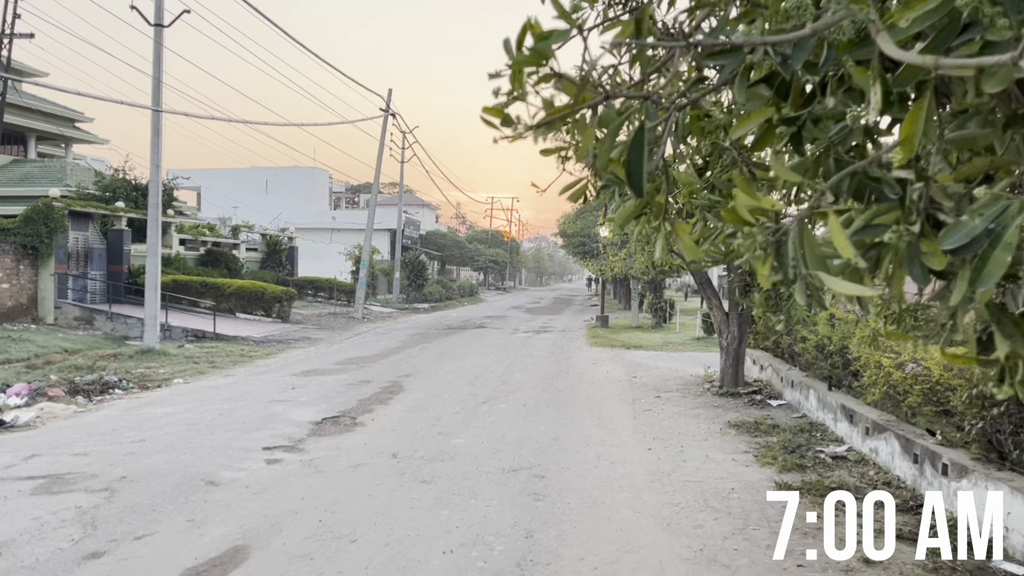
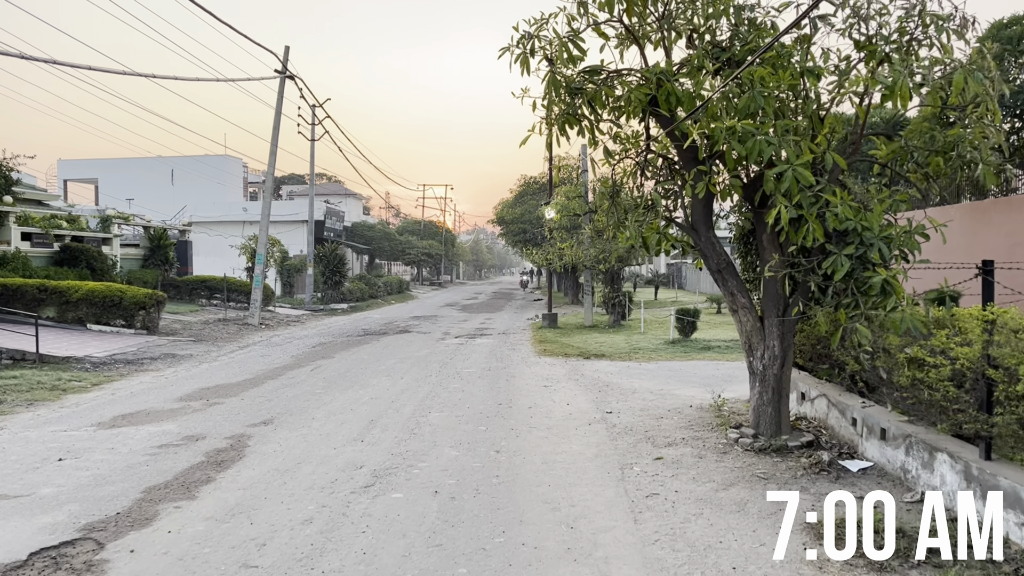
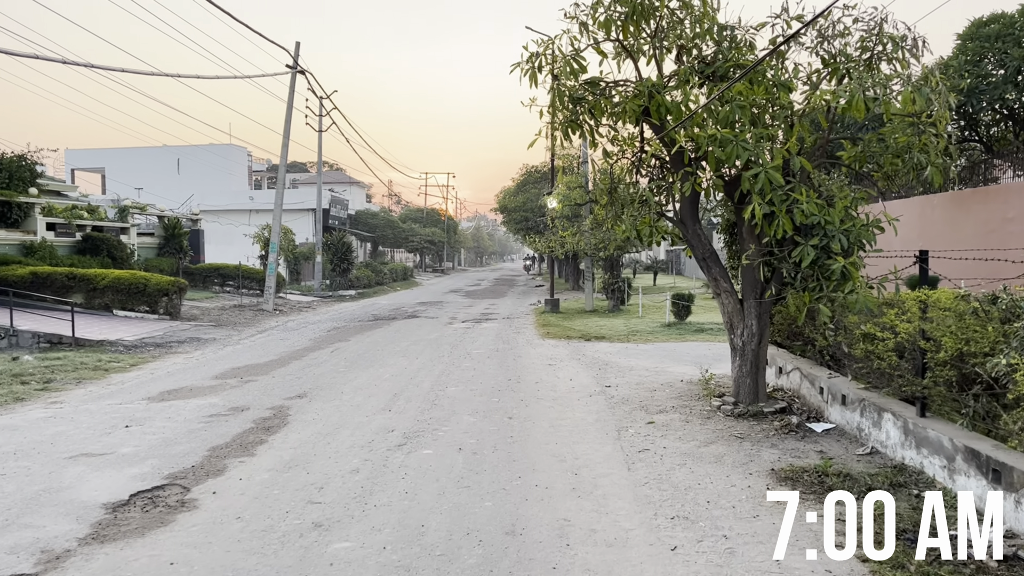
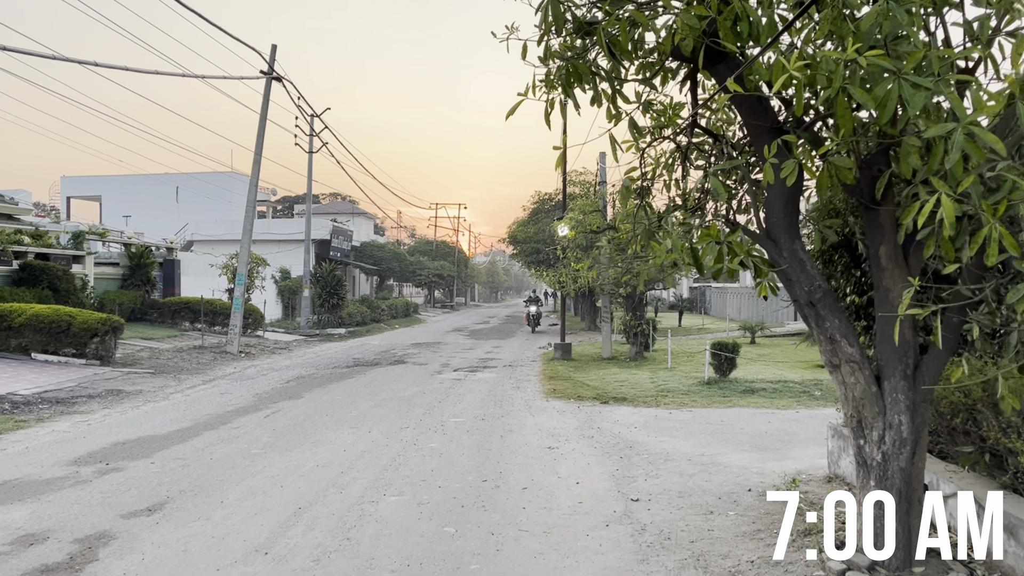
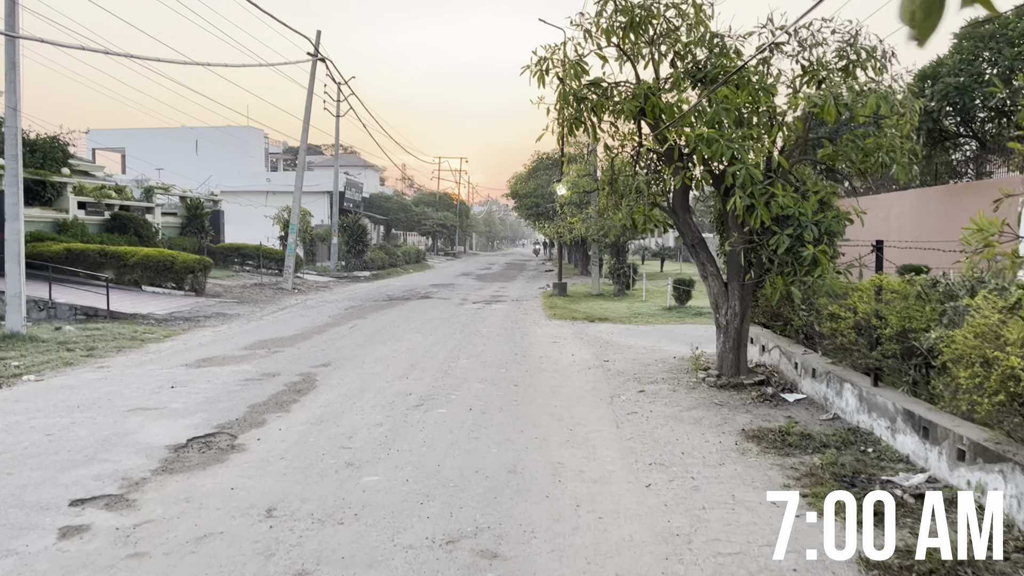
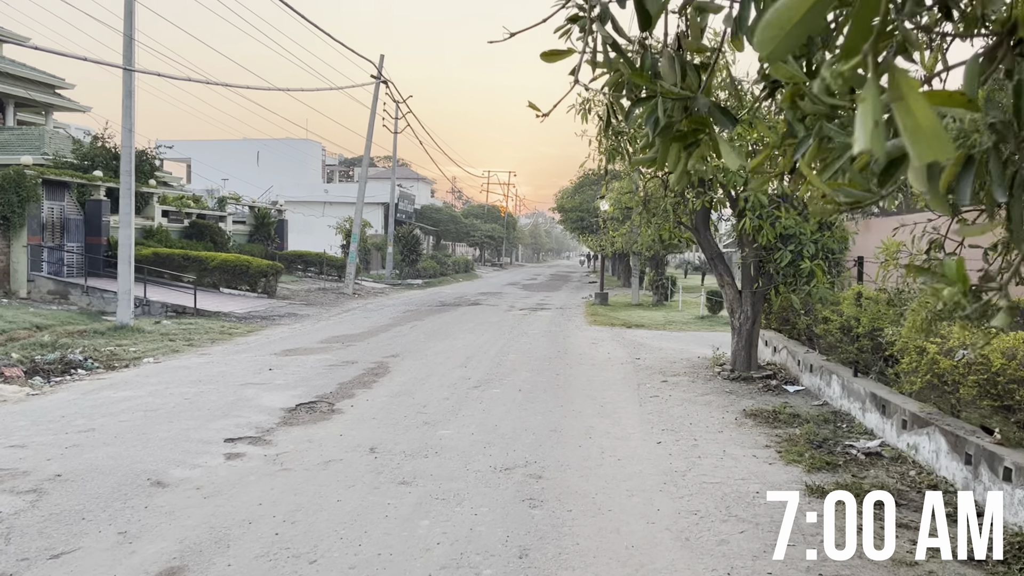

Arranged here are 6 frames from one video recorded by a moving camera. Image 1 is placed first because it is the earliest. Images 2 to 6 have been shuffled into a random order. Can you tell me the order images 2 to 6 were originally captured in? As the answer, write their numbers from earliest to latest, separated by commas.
6, 5, 3, 2, 4
